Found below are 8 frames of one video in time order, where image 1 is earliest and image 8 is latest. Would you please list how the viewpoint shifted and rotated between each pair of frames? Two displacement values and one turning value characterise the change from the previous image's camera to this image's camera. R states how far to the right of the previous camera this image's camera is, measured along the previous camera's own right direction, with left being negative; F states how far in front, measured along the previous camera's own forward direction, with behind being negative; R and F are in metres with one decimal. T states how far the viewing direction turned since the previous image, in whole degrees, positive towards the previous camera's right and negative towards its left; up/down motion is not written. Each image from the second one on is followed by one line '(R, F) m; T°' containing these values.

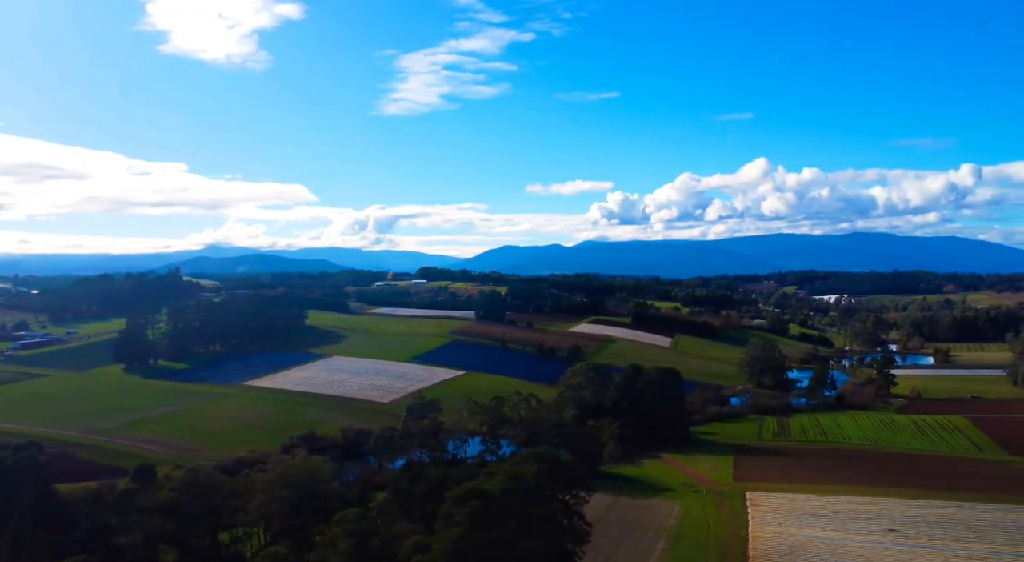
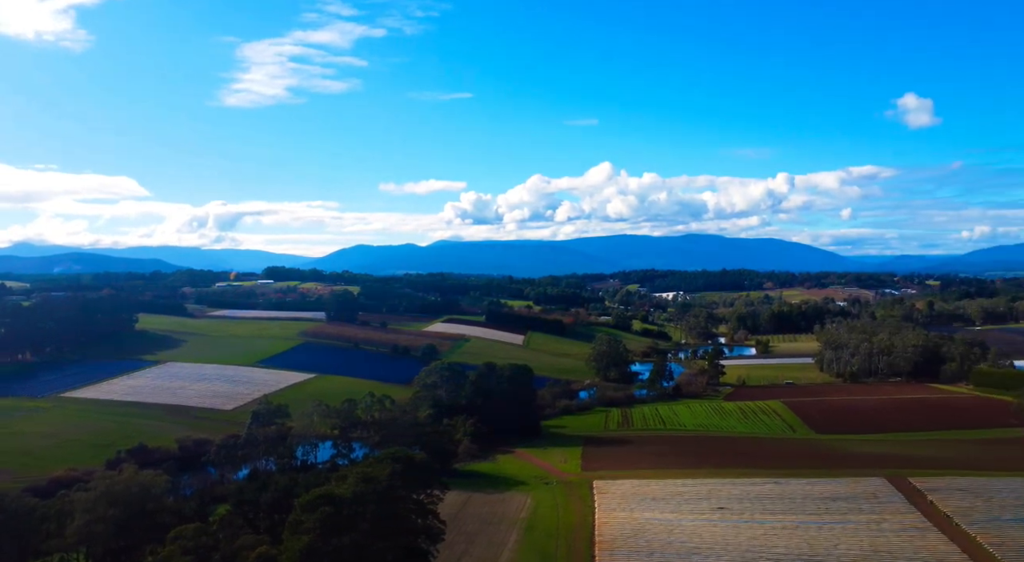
(+0.3, -0.5) m; +11°
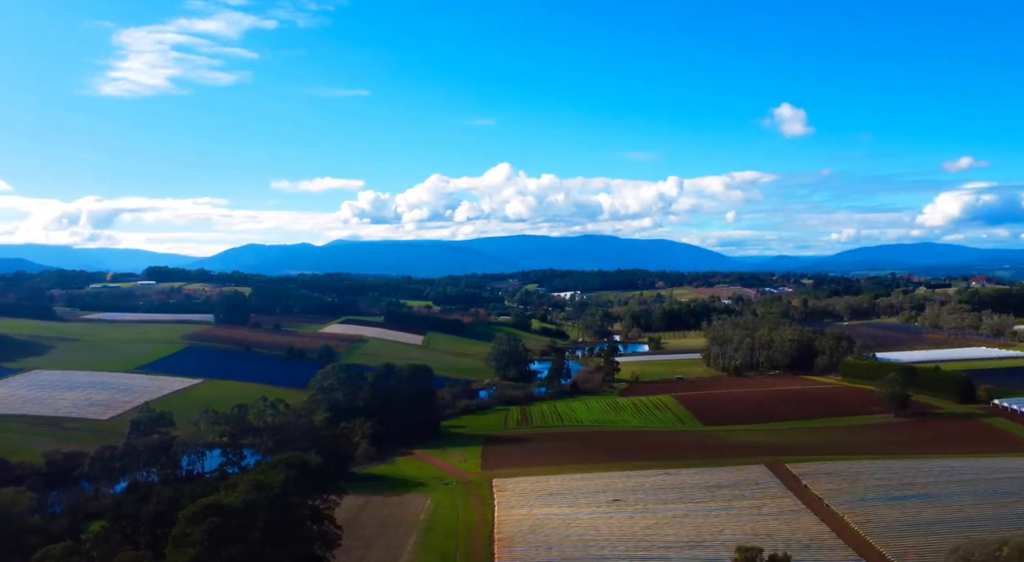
(+0.2, -0.1) m; +7°
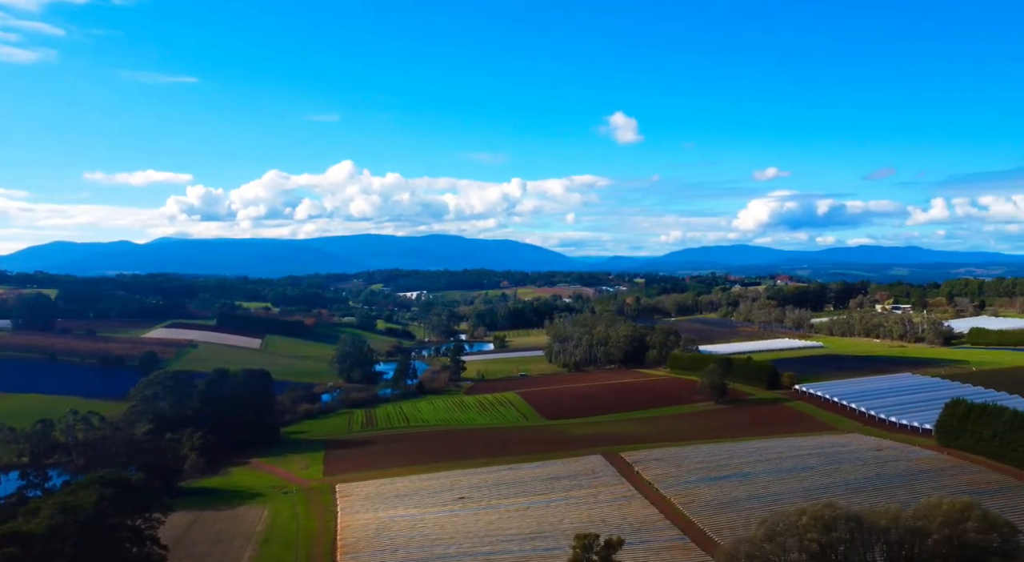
(+0.3, +0.1) m; +11°
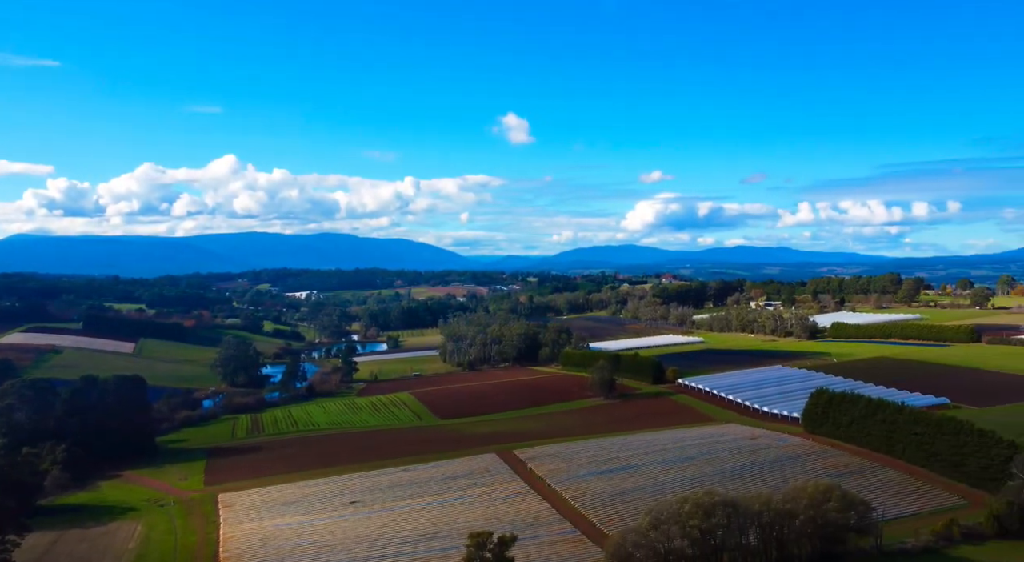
(+0.1, -0.3) m; +8°
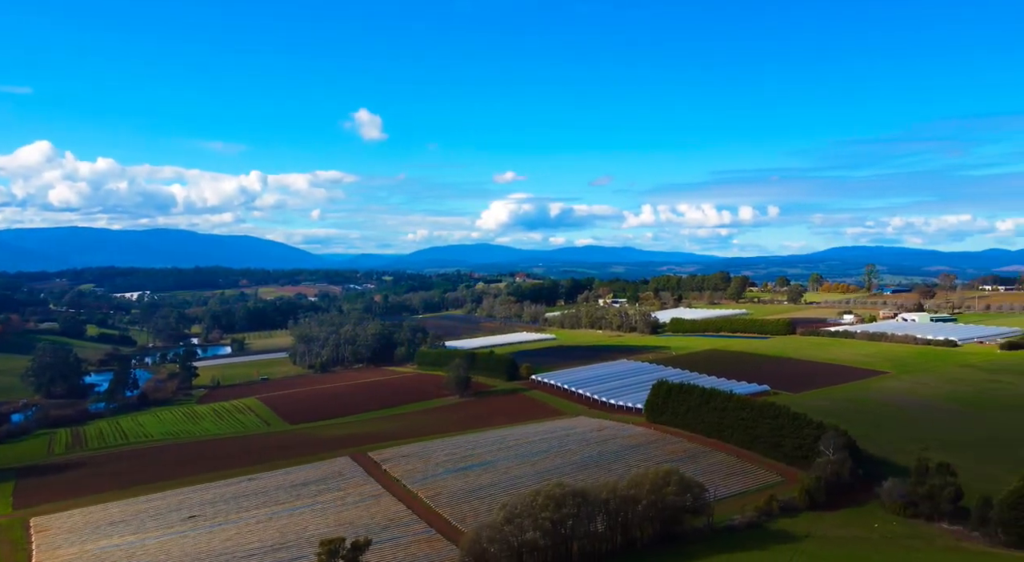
(+0.1, -0.3) m; +11°
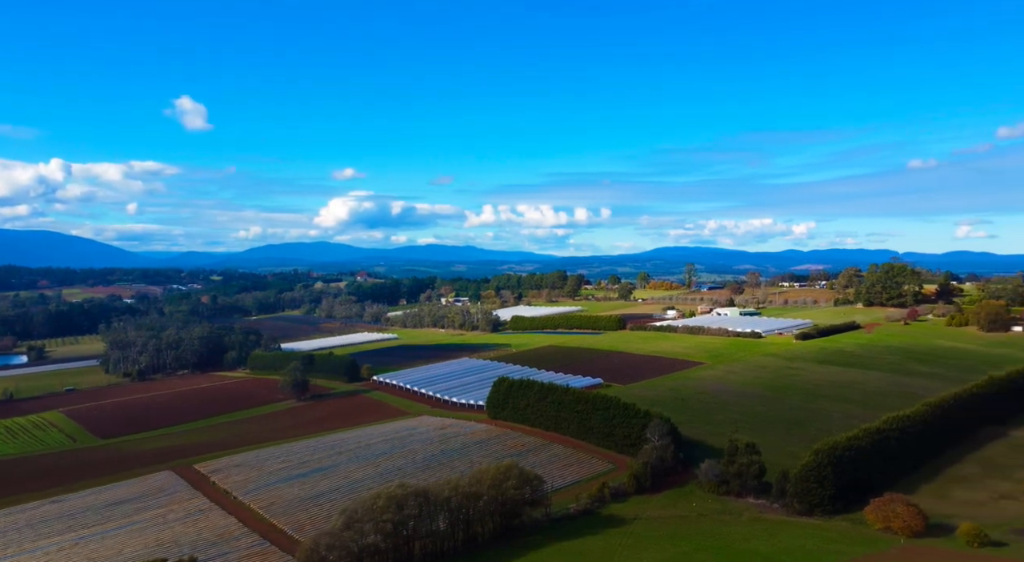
(0.0, -0.7) m; +12°
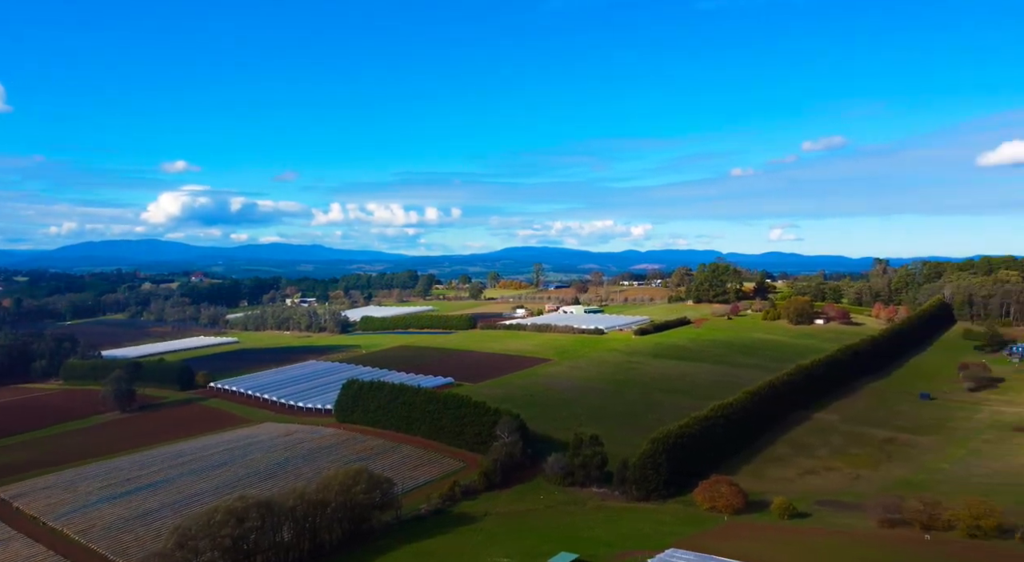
(+0.2, -0.2) m; +11°
